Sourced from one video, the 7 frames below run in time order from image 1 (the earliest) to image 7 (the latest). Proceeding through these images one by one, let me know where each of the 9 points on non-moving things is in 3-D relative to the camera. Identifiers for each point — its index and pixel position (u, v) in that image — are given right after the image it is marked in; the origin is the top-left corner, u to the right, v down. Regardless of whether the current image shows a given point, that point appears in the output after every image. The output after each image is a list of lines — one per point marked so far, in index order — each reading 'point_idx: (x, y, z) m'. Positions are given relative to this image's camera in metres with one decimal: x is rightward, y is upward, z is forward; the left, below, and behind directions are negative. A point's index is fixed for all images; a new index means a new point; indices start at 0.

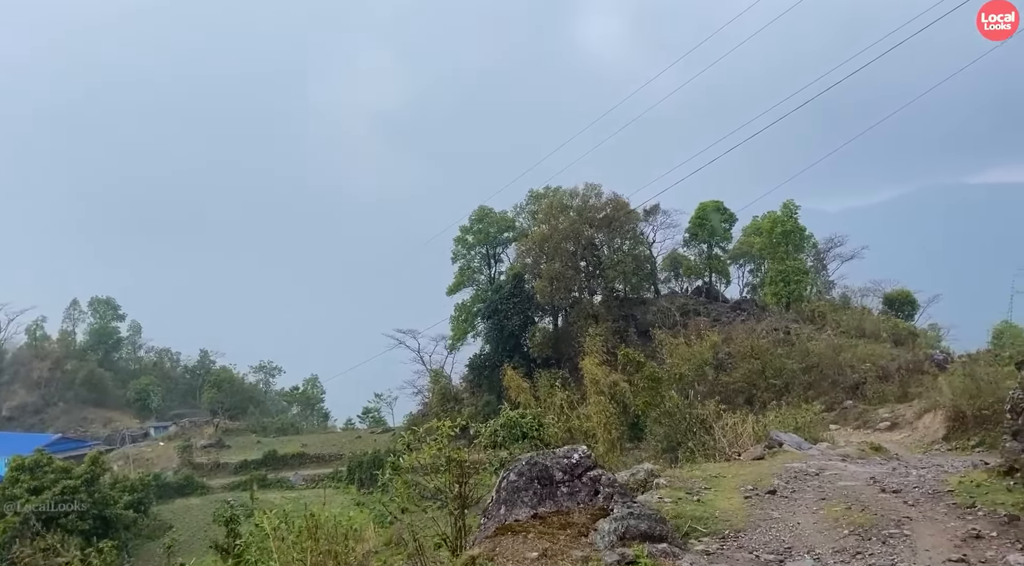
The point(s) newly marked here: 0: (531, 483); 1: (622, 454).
0: (+0.1, -1.6, +6.1) m
1: (+2.2, -3.5, +16.0) m
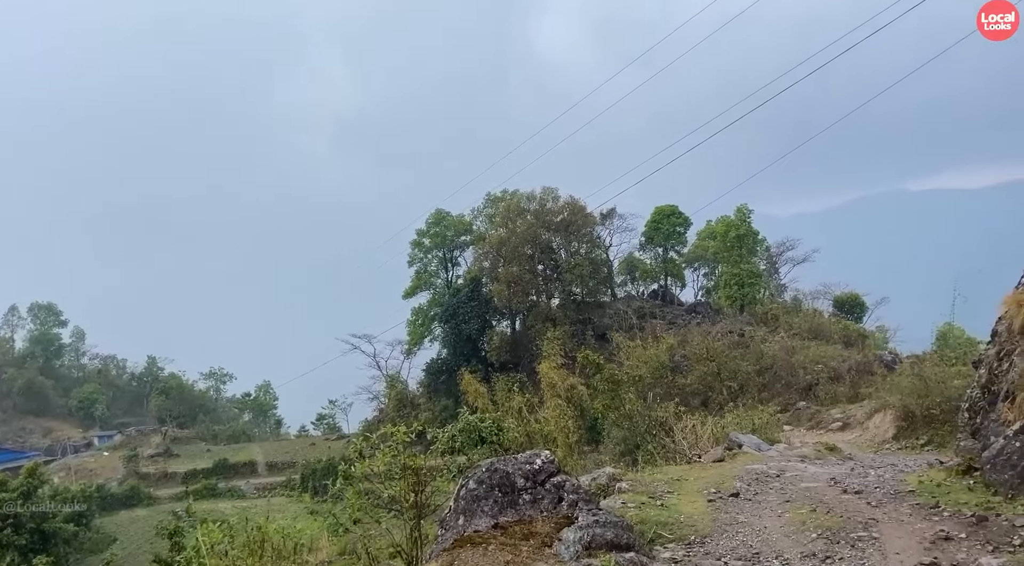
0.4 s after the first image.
0: (-0.2, -1.5, +5.9) m
1: (+1.4, -3.5, +15.9) m
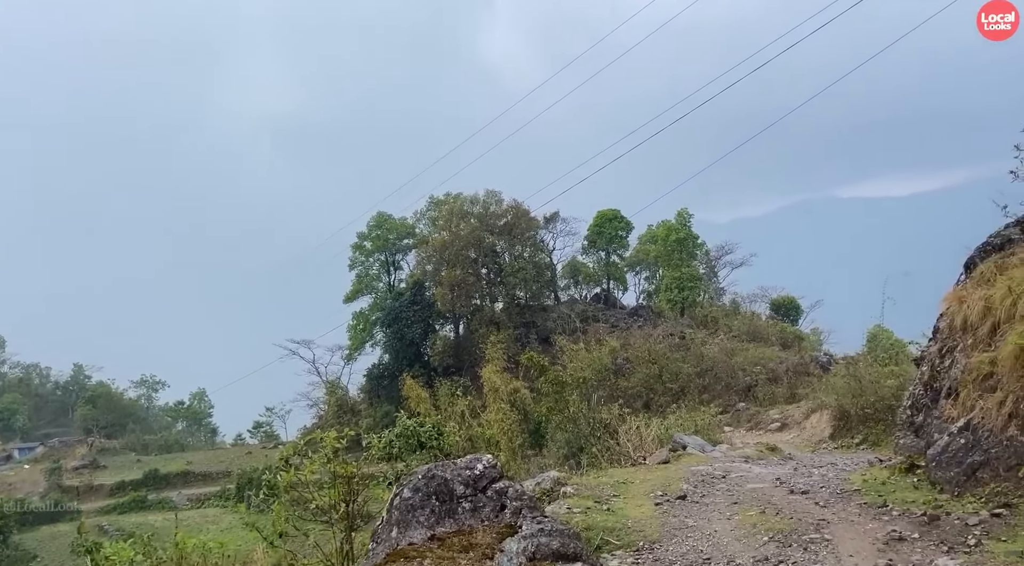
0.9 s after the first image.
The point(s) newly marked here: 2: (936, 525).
0: (-0.6, -1.5, +5.6) m
1: (+0.2, -3.5, +15.7) m
2: (+2.5, -1.4, +4.7) m
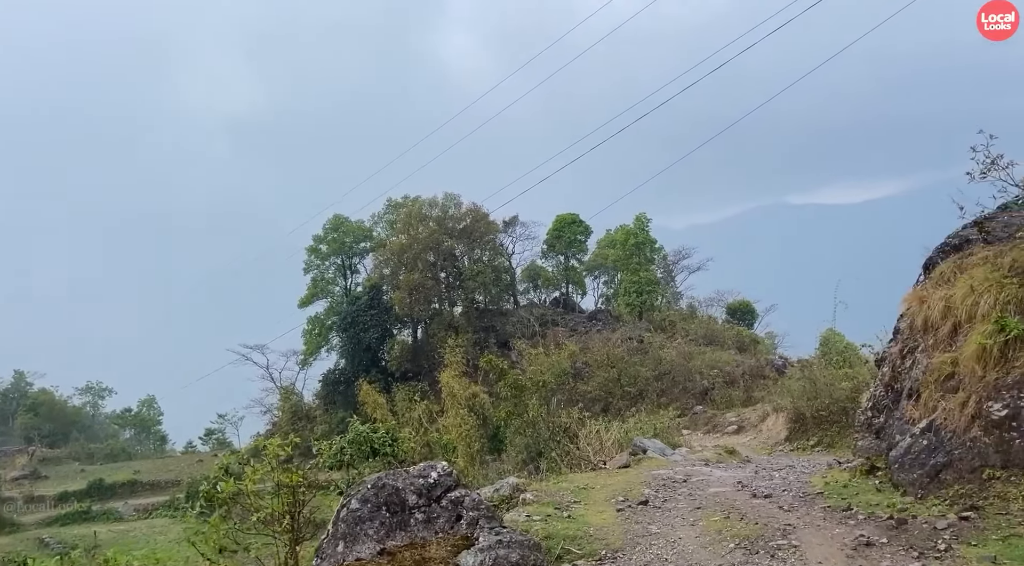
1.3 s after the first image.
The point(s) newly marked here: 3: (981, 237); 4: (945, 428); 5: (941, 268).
0: (-0.9, -1.5, +5.3) m
1: (-0.6, -3.6, +15.4) m
2: (+2.2, -1.4, +4.6) m
3: (+3.8, +0.4, +6.4) m
4: (+2.8, -0.9, +5.2) m
5: (+3.4, +0.1, +6.3) m
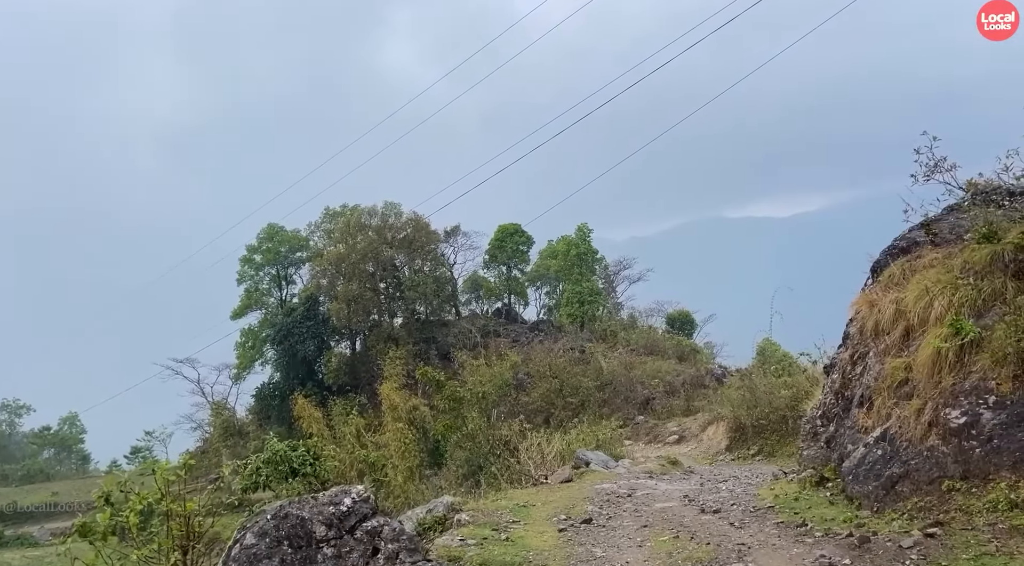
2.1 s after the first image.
0: (-1.3, -1.5, +4.8) m
1: (-1.7, -3.7, +14.9) m
2: (+1.9, -1.4, +4.3) m
3: (+3.3, +0.3, +6.2) m
4: (+2.4, -1.0, +4.9) m
5: (+2.9, +0.1, +6.1) m
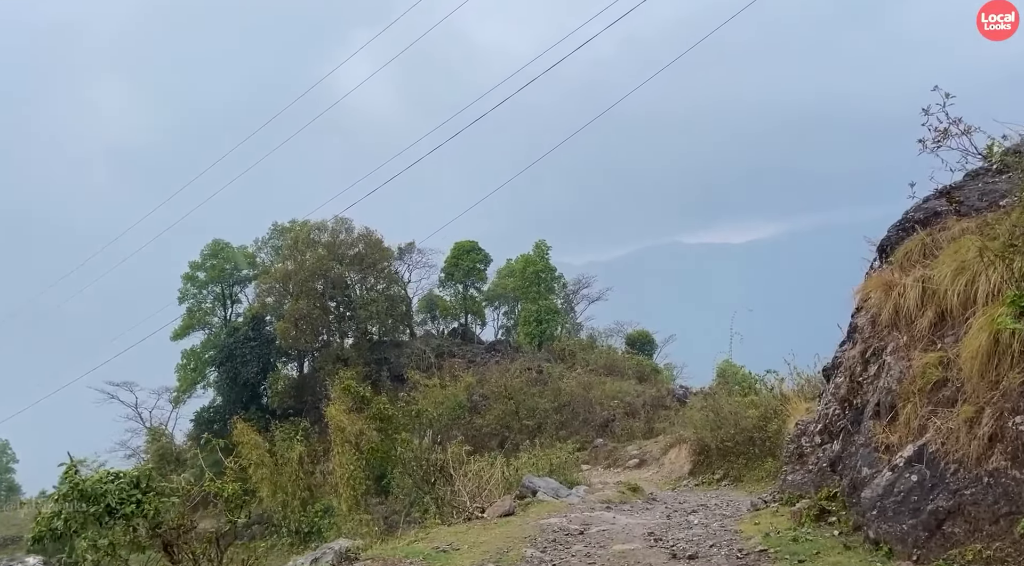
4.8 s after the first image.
0: (-1.7, -1.3, +3.3) m
1: (-2.7, -3.9, +13.2) m
2: (+1.5, -1.2, +2.9) m
3: (+2.8, +0.5, +5.0) m
4: (+2.0, -0.8, +3.6) m
5: (+2.4, +0.2, +4.8) m
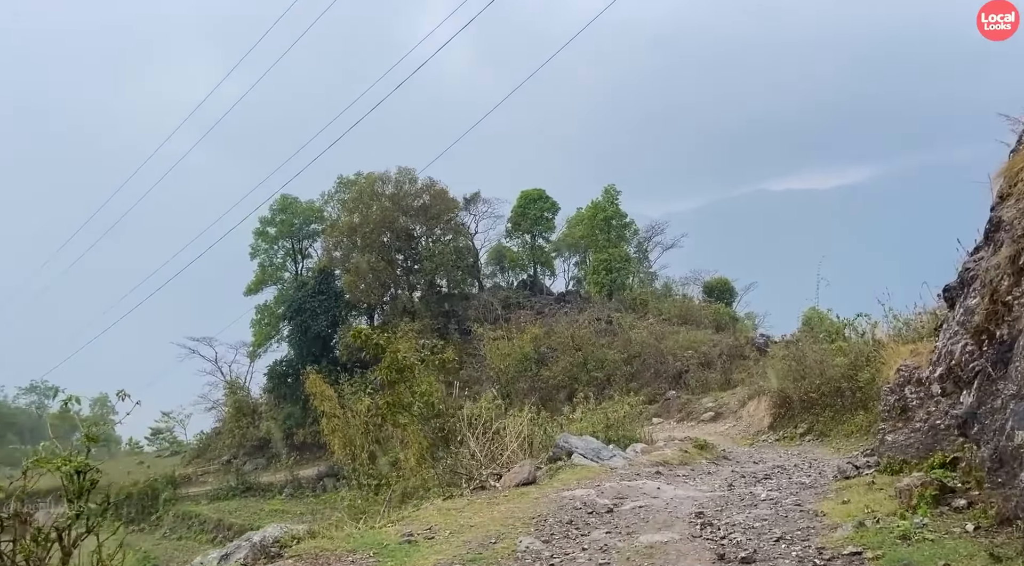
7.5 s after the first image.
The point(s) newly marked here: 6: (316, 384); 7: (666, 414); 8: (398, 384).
0: (-2.0, -1.0, +2.1) m
1: (-1.8, -2.9, +12.2) m
2: (+1.2, -0.8, +1.4) m
3: (+2.6, +1.0, +3.3) m
4: (+1.8, -0.3, +2.0) m
5: (+2.3, +0.7, +3.1) m
6: (-5.0, -2.6, +18.0) m
7: (+3.4, -2.9, +17.8) m
8: (-1.4, -1.7, +13.9) m
